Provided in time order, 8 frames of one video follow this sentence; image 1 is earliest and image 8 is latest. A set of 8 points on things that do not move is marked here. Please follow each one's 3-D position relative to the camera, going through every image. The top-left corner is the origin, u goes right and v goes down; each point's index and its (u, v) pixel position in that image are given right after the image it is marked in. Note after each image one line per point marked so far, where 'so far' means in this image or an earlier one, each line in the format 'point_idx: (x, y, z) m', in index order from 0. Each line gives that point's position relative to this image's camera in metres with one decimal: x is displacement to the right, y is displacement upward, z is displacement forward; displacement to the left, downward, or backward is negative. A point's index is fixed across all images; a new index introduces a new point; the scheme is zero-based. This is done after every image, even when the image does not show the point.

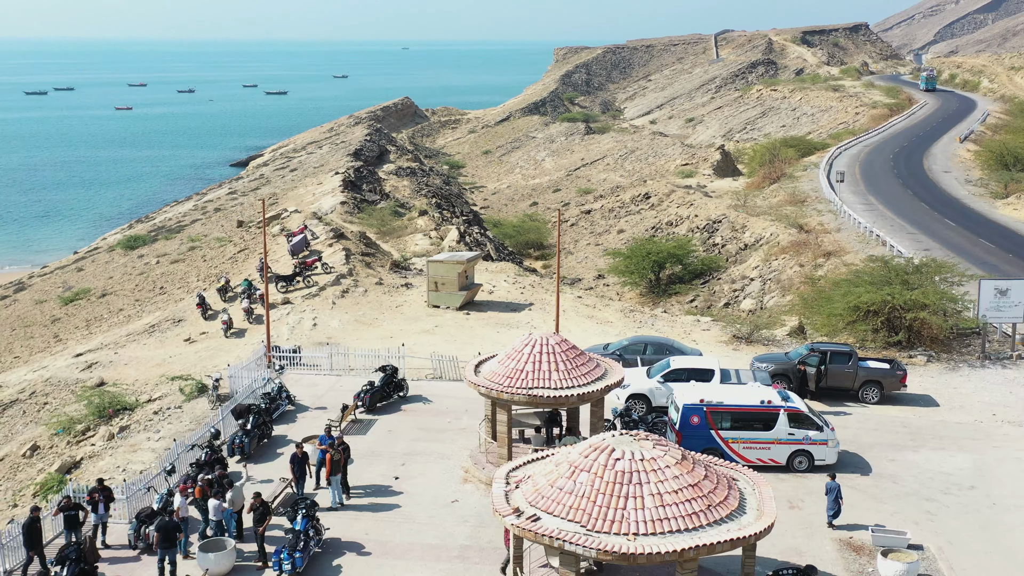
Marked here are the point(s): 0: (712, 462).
0: (+2.1, -1.9, +12.8) m
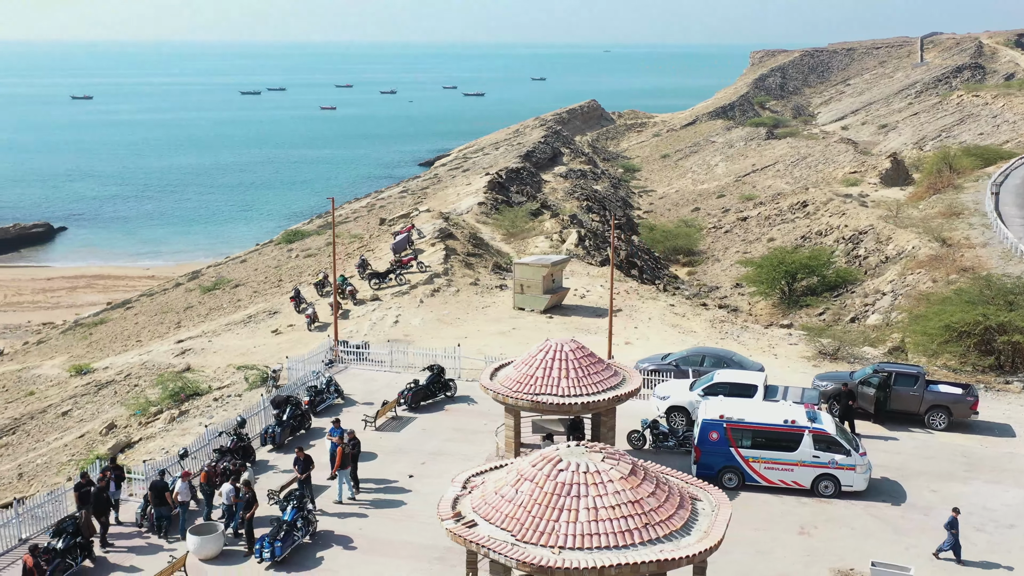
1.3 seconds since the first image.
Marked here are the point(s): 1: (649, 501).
0: (+1.6, -2.1, +12.4) m
1: (+1.4, -2.2, +11.7) m
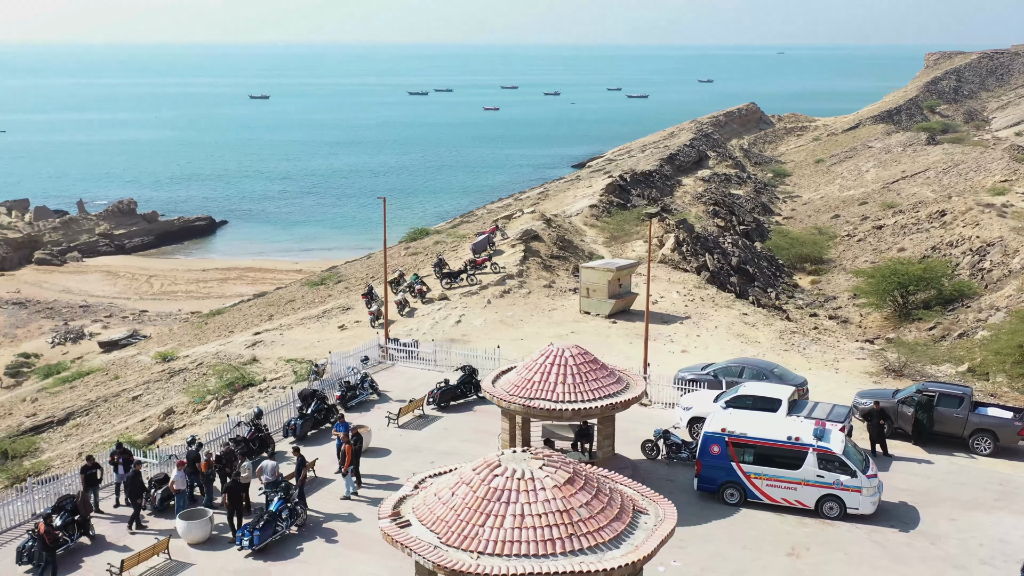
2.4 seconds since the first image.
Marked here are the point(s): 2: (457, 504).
0: (+1.0, -2.1, +12.1) m
1: (+0.7, -2.2, +11.5) m
2: (-0.6, -2.2, +11.7) m
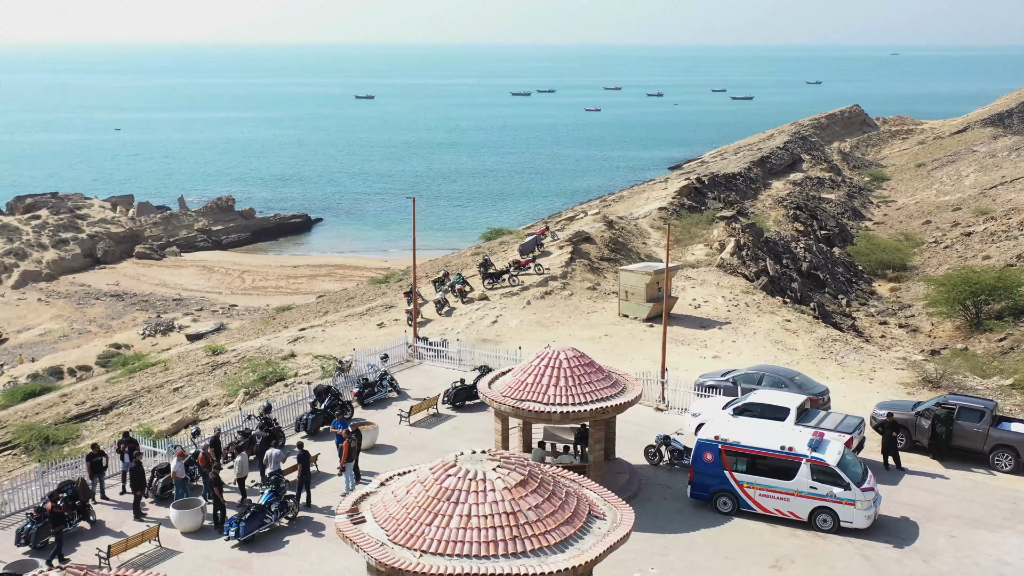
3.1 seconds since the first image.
0: (+0.6, -2.2, +12.1) m
1: (+0.2, -2.3, +11.5) m
2: (-1.1, -2.2, +11.8) m
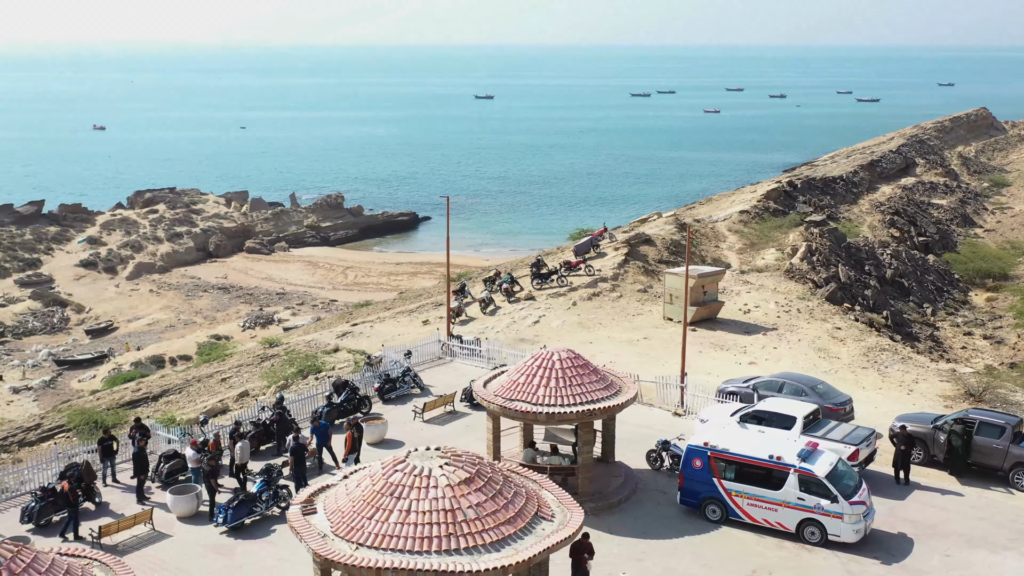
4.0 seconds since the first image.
0: (0.0, -2.2, +12.1) m
1: (-0.4, -2.3, +11.5) m
2: (-1.6, -2.2, +12.0) m
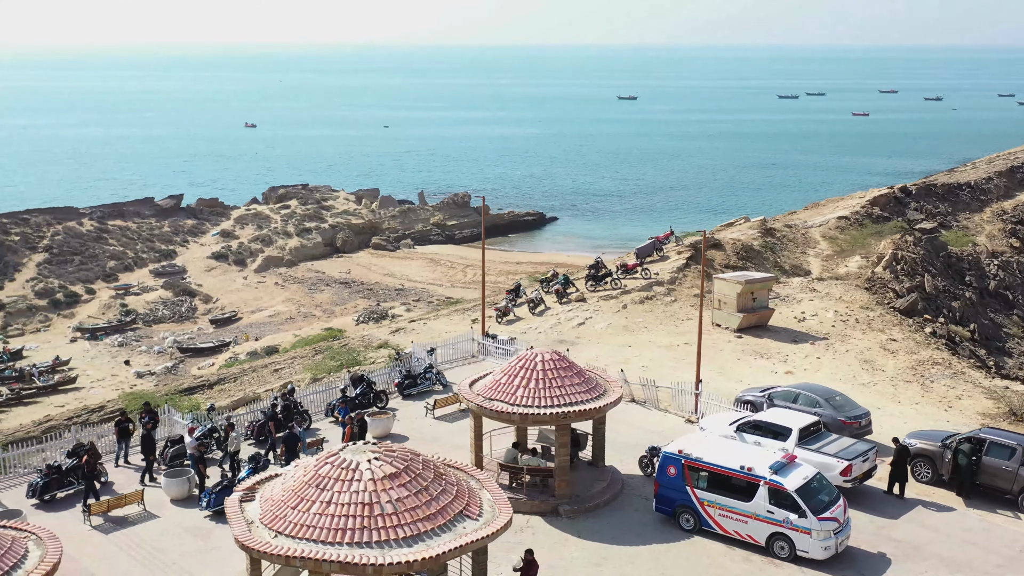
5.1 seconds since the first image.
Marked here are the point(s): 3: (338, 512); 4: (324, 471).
0: (-0.8, -2.2, +12.2) m
1: (-1.3, -2.2, +11.7) m
2: (-2.4, -2.1, +12.3) m
3: (-1.8, -2.3, +11.7) m
4: (-2.0, -1.9, +12.2) m
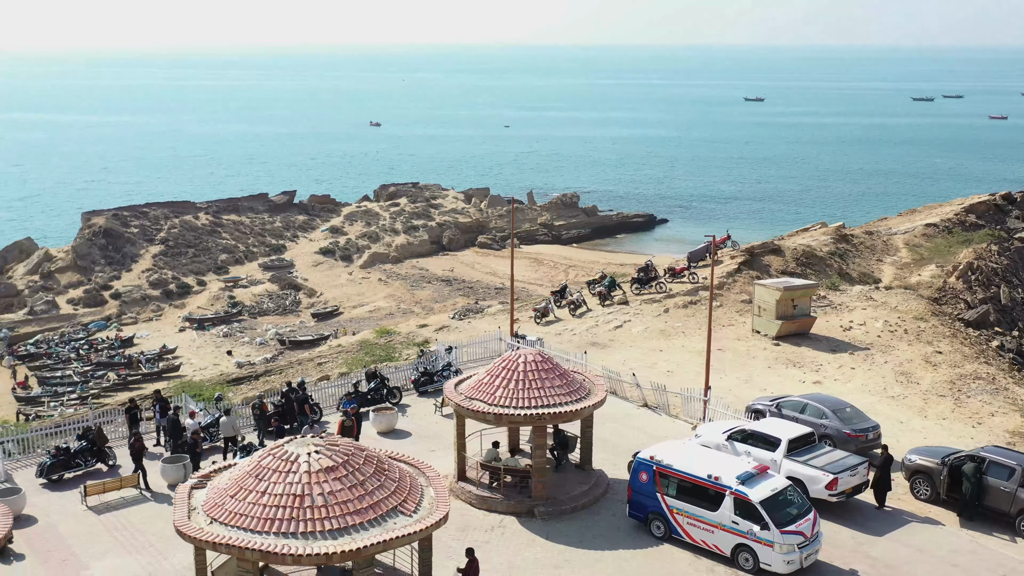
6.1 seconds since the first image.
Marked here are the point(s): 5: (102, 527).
0: (-1.4, -2.1, +12.4) m
1: (-2.0, -2.2, +12.0) m
2: (-3.1, -2.1, +12.7) m
3: (-2.5, -2.2, +12.0) m
4: (-2.7, -1.9, +12.5) m
5: (-5.6, -3.3, +15.7) m
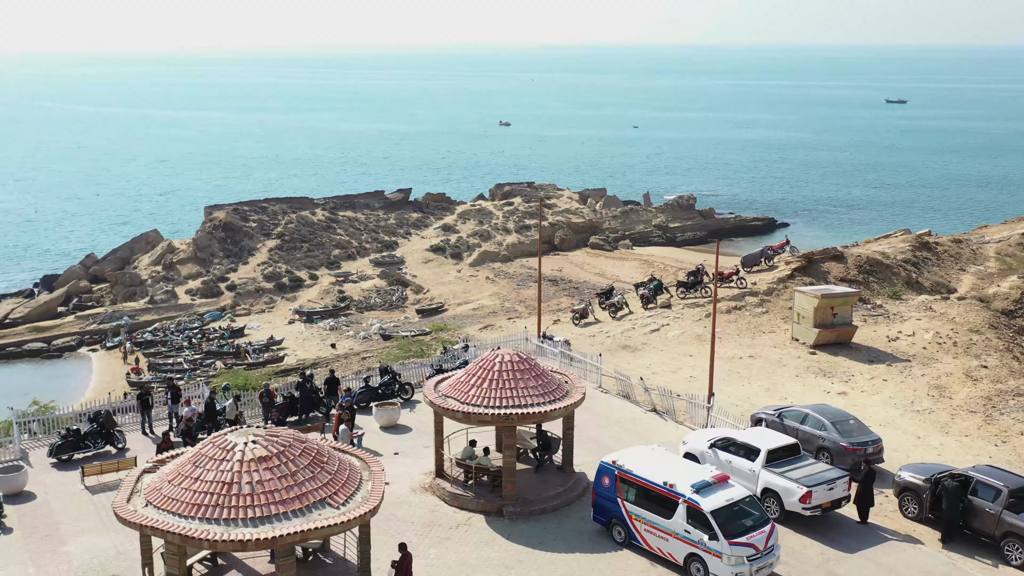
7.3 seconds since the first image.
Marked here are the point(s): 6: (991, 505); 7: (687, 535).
0: (-2.2, -2.1, +12.7) m
1: (-2.8, -2.2, +12.3) m
2: (-3.8, -2.0, +13.2) m
3: (-3.3, -2.2, +12.4) m
4: (-3.4, -1.8, +12.9) m
5: (-6.0, -3.1, +16.4) m
6: (+6.2, -2.8, +14.8) m
7: (+2.1, -3.0, +14.0) m
